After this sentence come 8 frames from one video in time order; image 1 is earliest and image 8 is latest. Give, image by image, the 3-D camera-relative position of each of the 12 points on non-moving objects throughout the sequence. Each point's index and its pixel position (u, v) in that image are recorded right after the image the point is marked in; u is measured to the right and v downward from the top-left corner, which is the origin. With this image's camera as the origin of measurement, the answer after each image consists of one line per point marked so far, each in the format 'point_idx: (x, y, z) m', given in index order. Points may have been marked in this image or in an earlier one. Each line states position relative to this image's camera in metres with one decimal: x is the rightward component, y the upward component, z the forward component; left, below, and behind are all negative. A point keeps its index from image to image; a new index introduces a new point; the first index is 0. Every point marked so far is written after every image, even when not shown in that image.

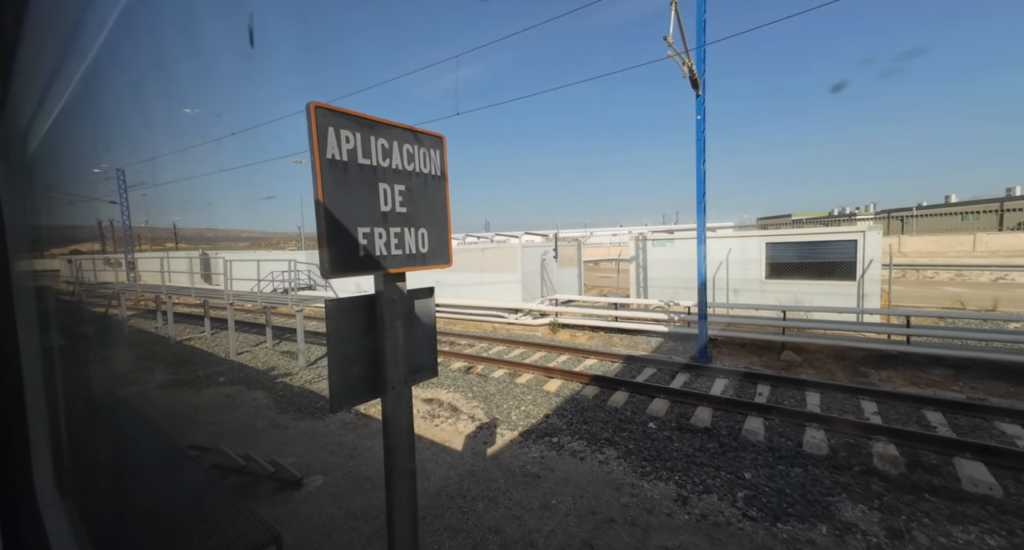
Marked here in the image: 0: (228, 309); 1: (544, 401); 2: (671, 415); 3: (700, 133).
0: (-7.1, -0.8, +10.6) m
1: (+0.5, -1.8, +6.0) m
2: (+1.9, -1.7, +5.1) m
3: (+3.4, +2.7, +7.8) m
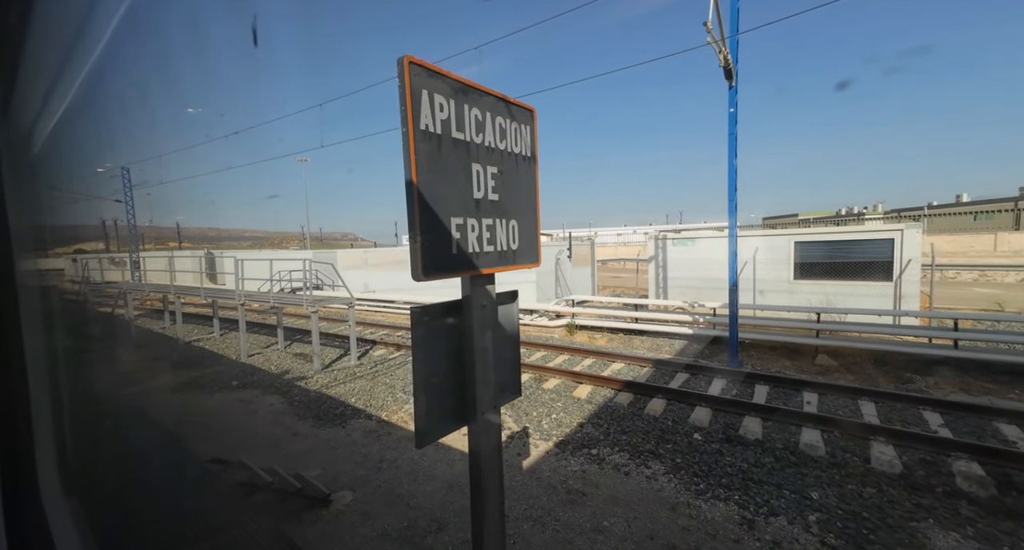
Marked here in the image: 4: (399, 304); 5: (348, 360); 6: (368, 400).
0: (-6.7, -0.8, +10.3) m
1: (+0.9, -1.8, +5.7) m
2: (+2.3, -1.7, +4.8) m
3: (+3.9, +2.7, +7.5) m
4: (-4.4, -1.1, +16.4) m
5: (-3.4, -1.8, +8.9) m
6: (-2.3, -2.0, +6.7) m
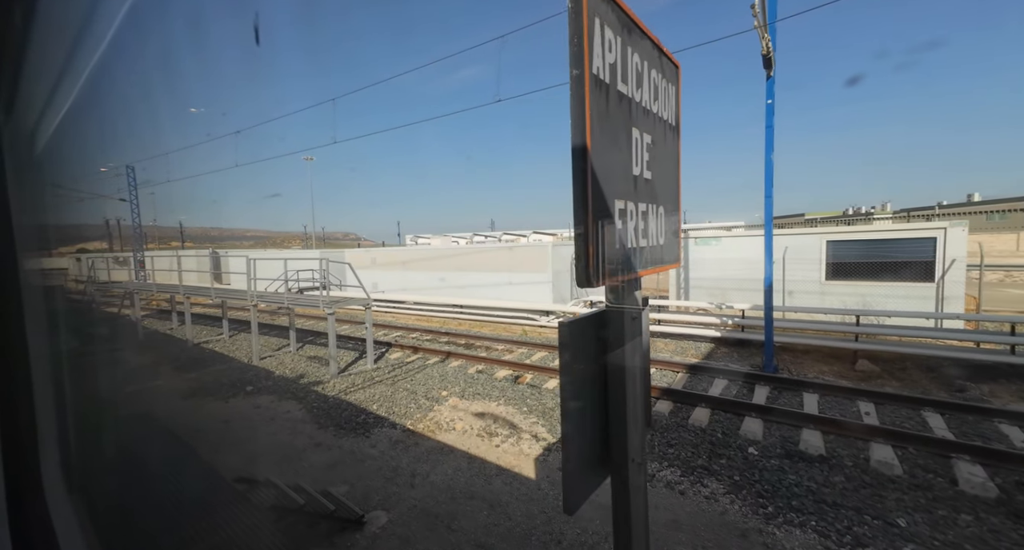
0: (-6.2, -0.8, +10.1) m
1: (+1.3, -1.8, +5.4) m
2: (+2.8, -1.7, +4.5) m
3: (+4.3, +2.6, +7.1) m
4: (-3.9, -1.1, +16.2) m
5: (-3.0, -1.8, +8.6) m
6: (-1.8, -2.0, +6.4) m
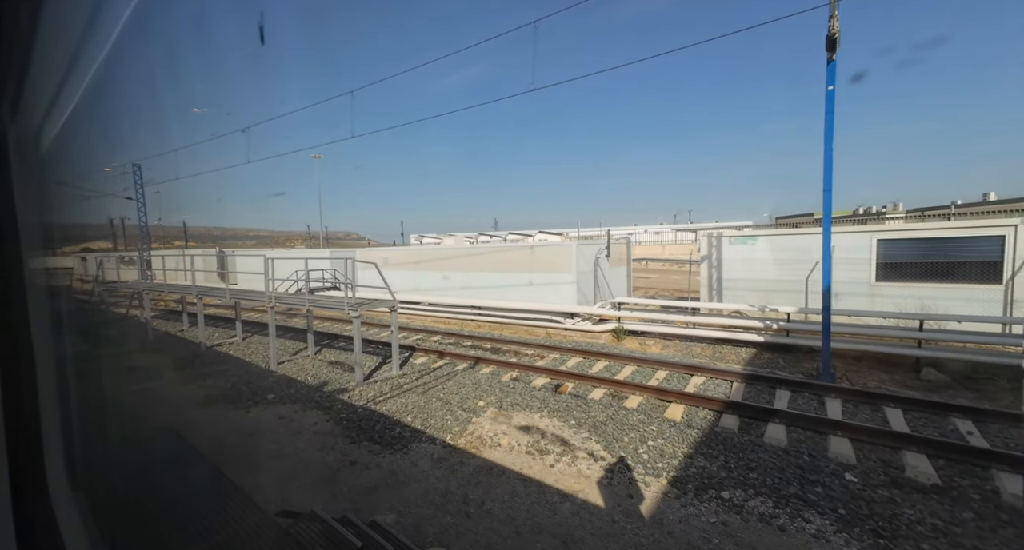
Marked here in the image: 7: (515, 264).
0: (-5.5, -0.9, +9.6) m
1: (+1.9, -1.9, +4.9) m
2: (+3.4, -1.8, +4.0) m
3: (+4.9, +2.6, +6.6) m
4: (-3.2, -1.1, +15.7) m
5: (-2.3, -1.8, +8.2) m
6: (-1.2, -2.0, +6.0) m
7: (+0.1, +0.4, +15.2) m
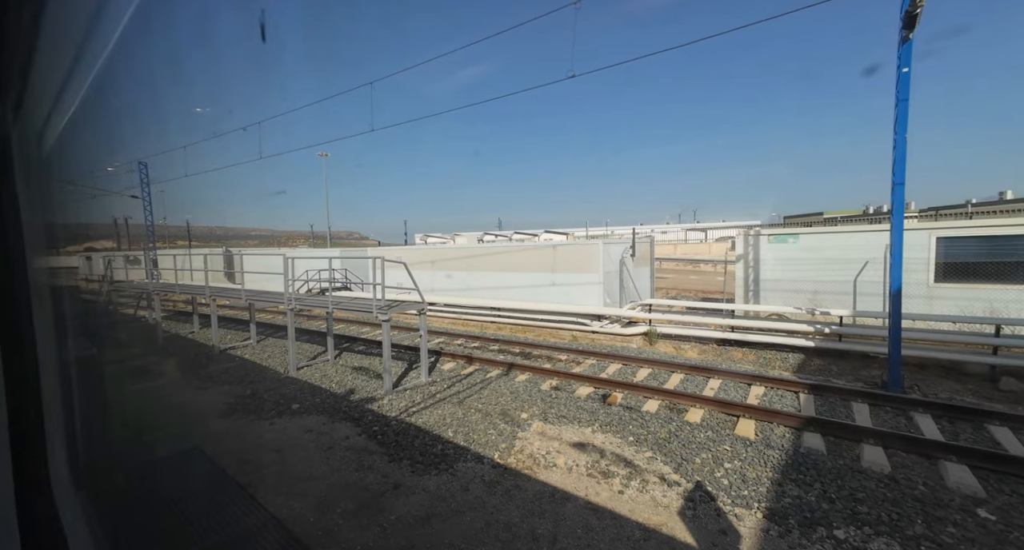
0: (-4.9, -0.9, +9.2) m
1: (+2.5, -1.9, +4.4) m
2: (+4.0, -1.8, +3.4) m
3: (+5.6, +2.6, +6.0) m
4: (-2.5, -1.1, +15.2) m
5: (-1.7, -1.8, +7.7) m
6: (-0.6, -2.0, +5.5) m
7: (+0.9, +0.4, +14.7) m
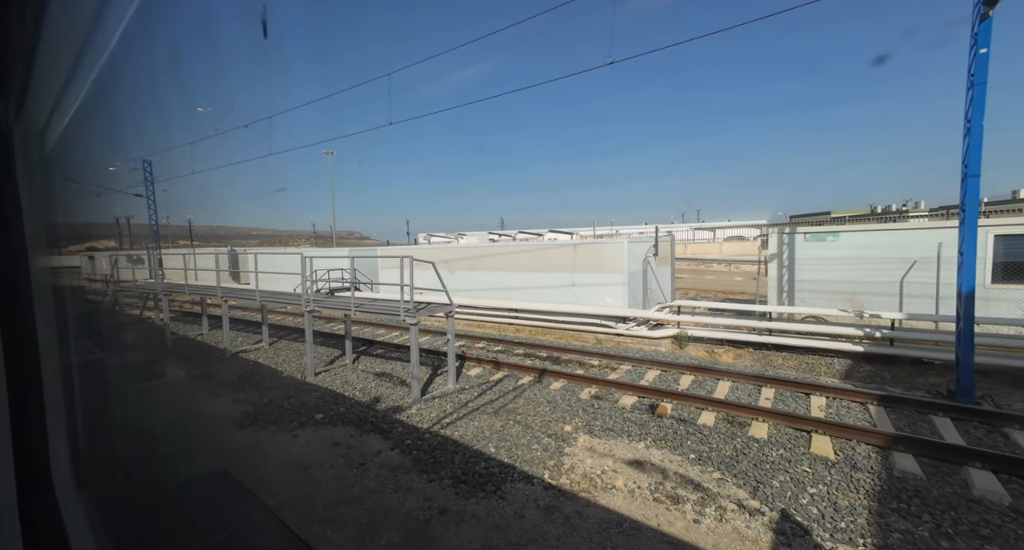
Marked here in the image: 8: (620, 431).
0: (-4.3, -0.9, +8.8) m
1: (+3.1, -1.9, +3.9) m
2: (+4.5, -1.8, +2.9) m
3: (+6.1, +2.6, +5.6) m
4: (-1.8, -1.1, +14.8) m
5: (-1.1, -1.8, +7.3) m
6: (0.0, -2.0, +5.0) m
7: (+1.5, +0.4, +14.3) m
8: (+1.3, -2.0, +5.3) m
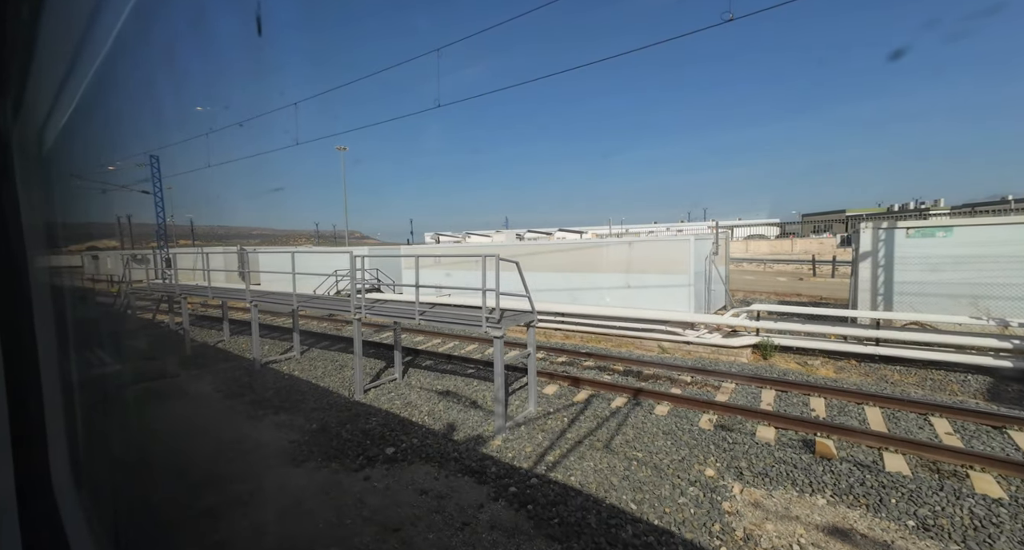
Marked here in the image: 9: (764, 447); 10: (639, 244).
0: (-2.9, -0.9, +7.7) m
1: (+4.4, -1.9, +2.8) m
2: (+5.8, -1.8, +1.8) m
3: (+7.4, +2.5, +4.3) m
4: (-0.4, -1.2, +13.7) m
5: (+0.2, -1.9, +6.2) m
6: (+1.3, -2.1, +3.9) m
7: (+2.9, +0.4, +13.1) m
8: (+2.7, -2.0, +4.2) m
9: (+2.8, -1.9, +4.7) m
10: (+3.7, +0.9, +12.6) m
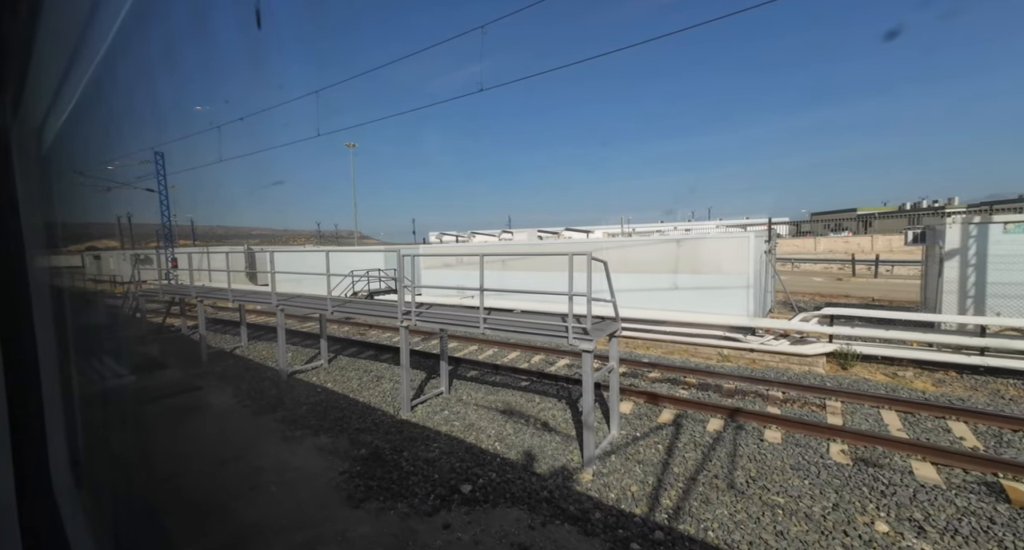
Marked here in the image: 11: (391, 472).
0: (-1.9, -0.9, +6.9) m
1: (+5.3, -2.0, +1.9) m
2: (+6.7, -1.9, +0.8) m
3: (+8.4, +2.5, +3.4) m
4: (+0.7, -1.2, +12.9) m
5: (+1.2, -1.9, +5.3) m
6: (+2.3, -2.1, +3.0) m
7: (+4.0, +0.4, +12.2) m
8: (+3.6, -2.0, +3.3) m
9: (+3.8, -1.9, +3.8) m
10: (+4.8, +0.9, +11.7) m
11: (-1.3, -2.1, +4.5) m
